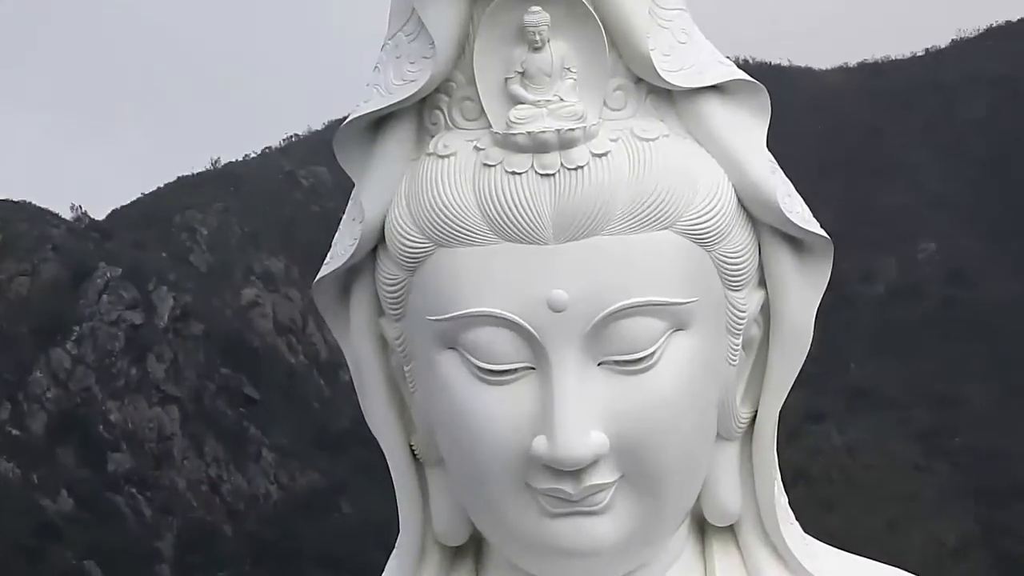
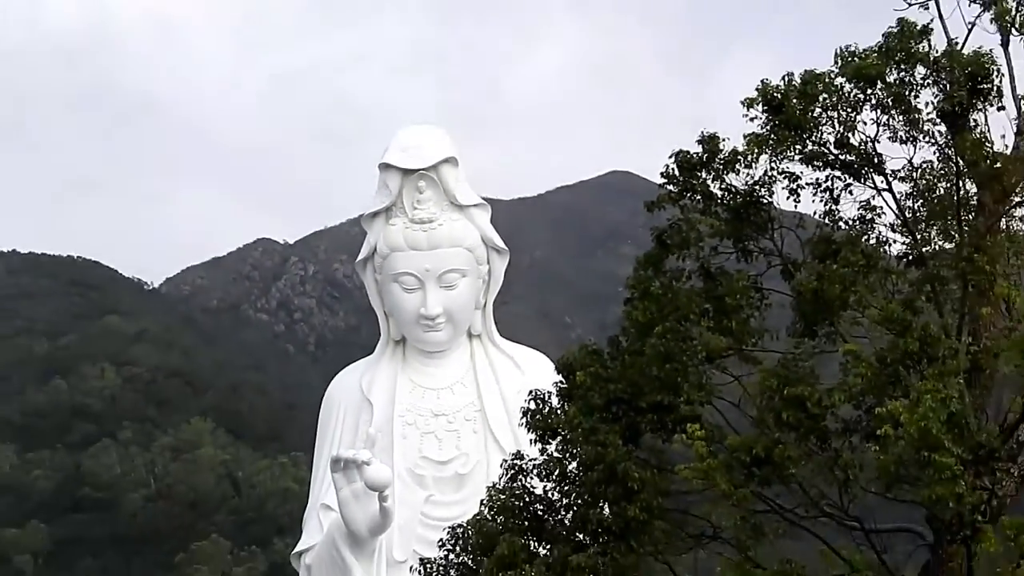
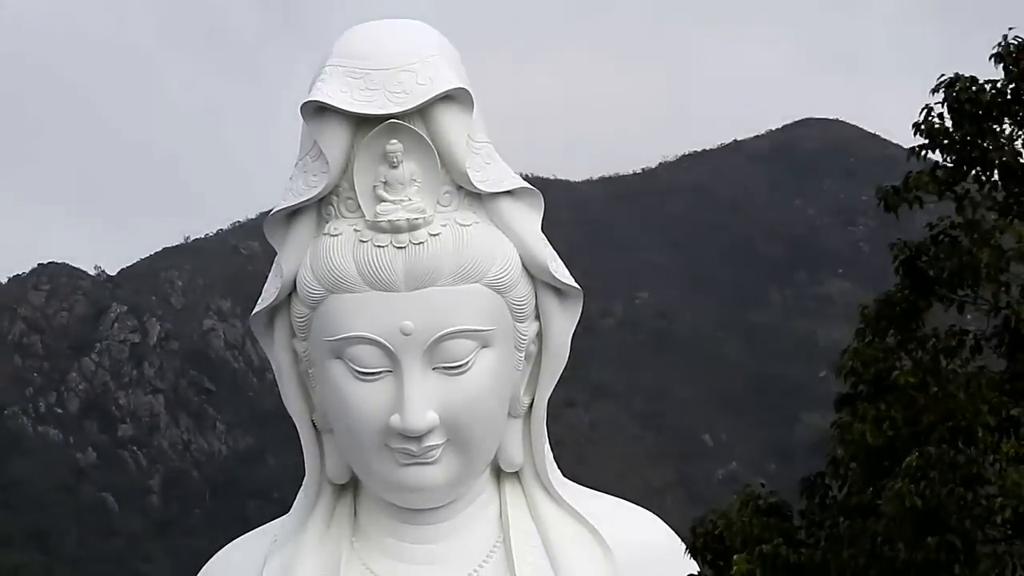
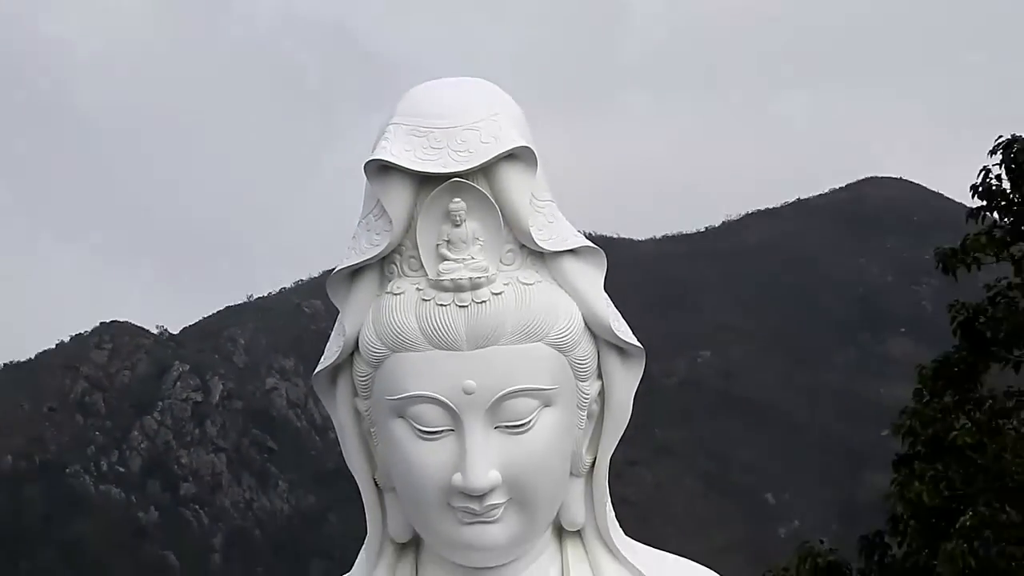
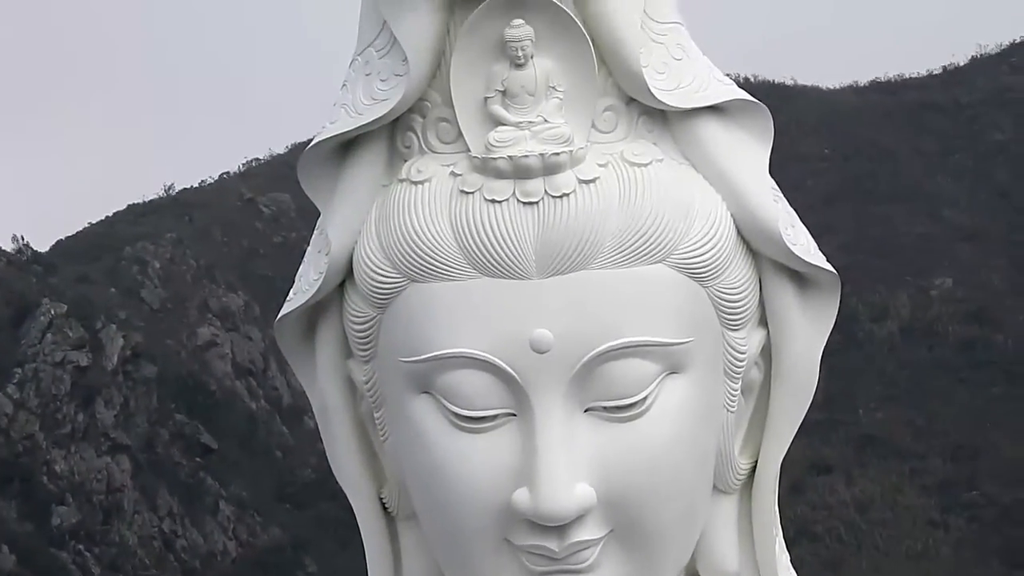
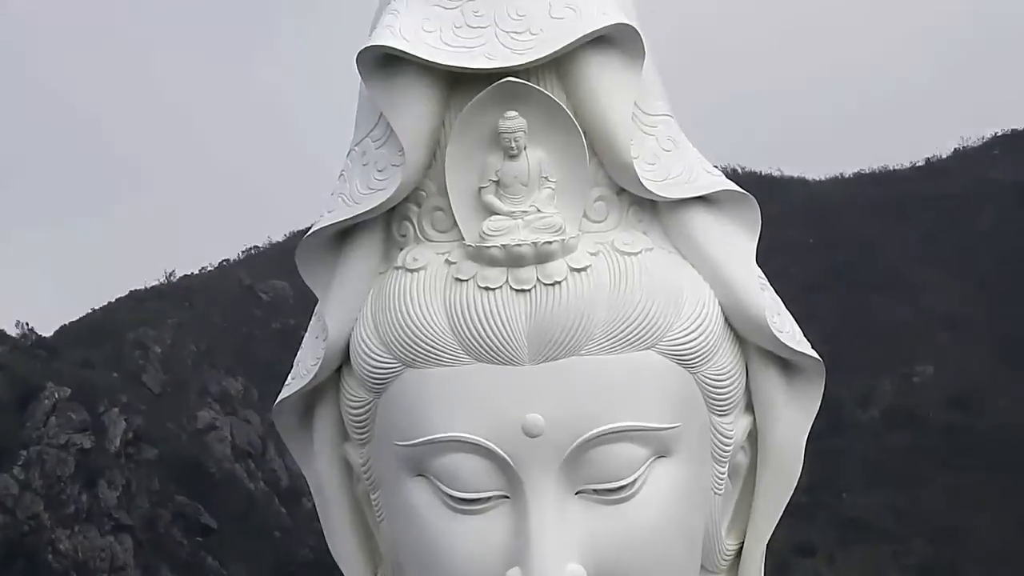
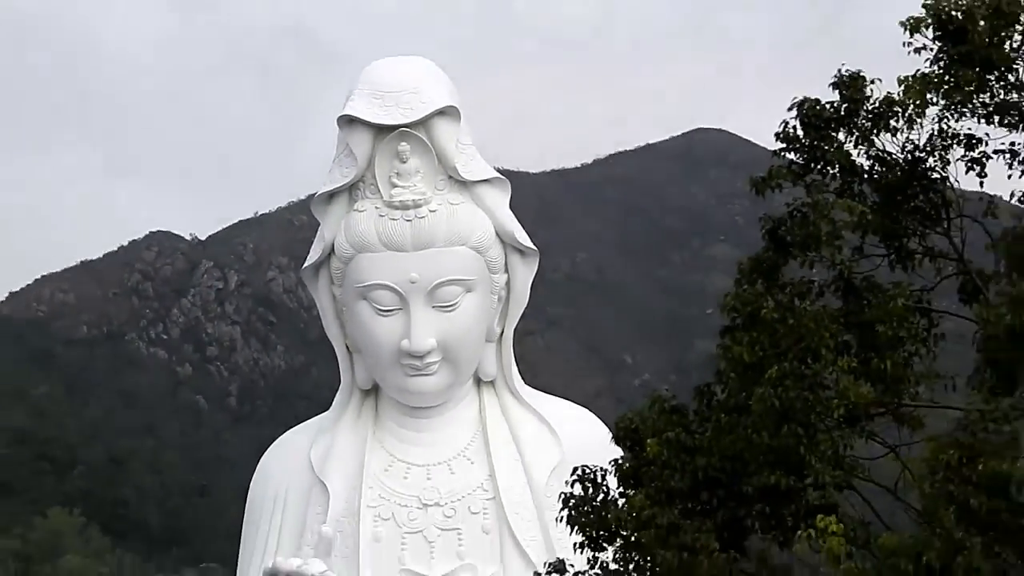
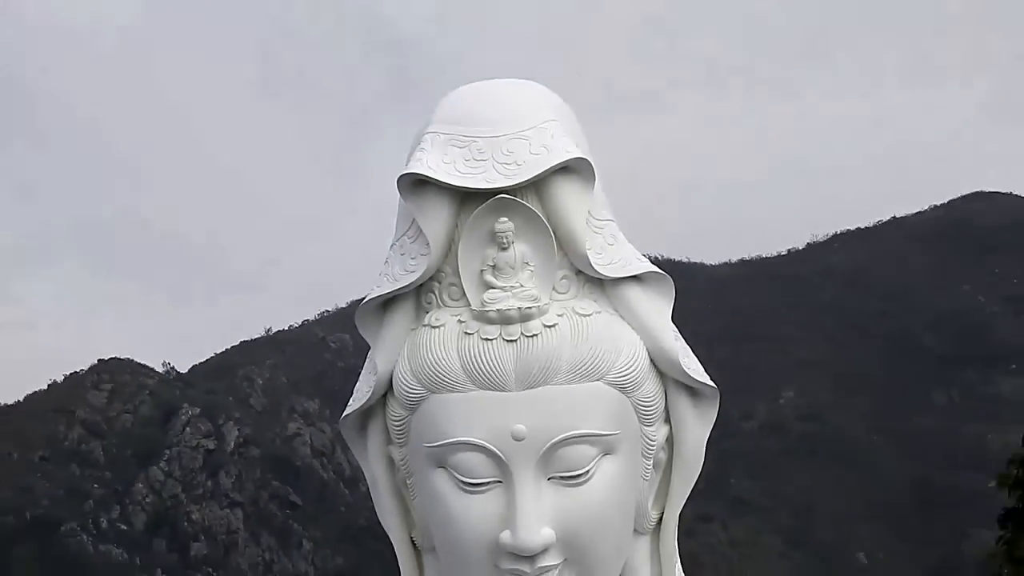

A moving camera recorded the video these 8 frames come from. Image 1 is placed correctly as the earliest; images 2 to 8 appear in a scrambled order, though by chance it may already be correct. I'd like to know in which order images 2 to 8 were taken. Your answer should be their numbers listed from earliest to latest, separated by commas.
5, 6, 8, 4, 3, 7, 2
